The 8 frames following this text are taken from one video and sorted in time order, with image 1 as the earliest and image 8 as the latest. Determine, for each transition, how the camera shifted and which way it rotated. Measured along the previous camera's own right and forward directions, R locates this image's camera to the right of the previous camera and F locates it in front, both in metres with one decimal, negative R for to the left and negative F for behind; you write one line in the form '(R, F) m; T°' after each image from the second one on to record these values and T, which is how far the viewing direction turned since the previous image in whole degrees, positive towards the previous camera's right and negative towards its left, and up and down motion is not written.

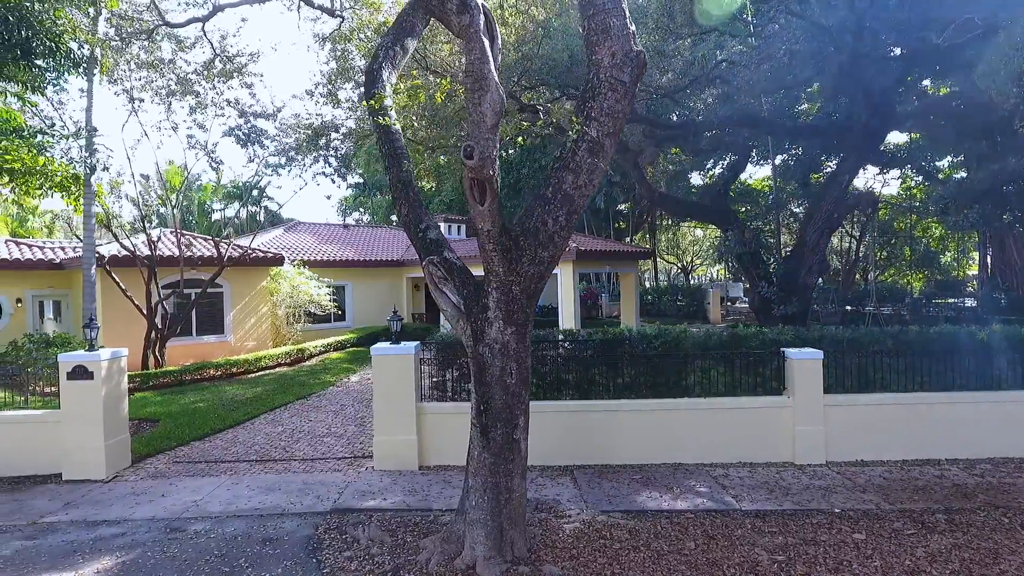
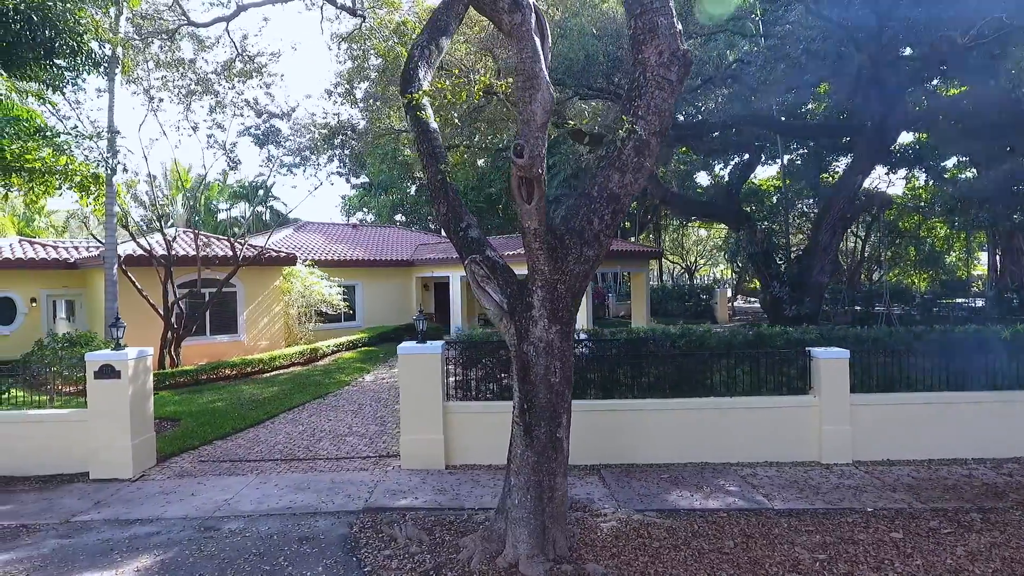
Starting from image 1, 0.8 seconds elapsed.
(-0.3, 0.0) m; 0°
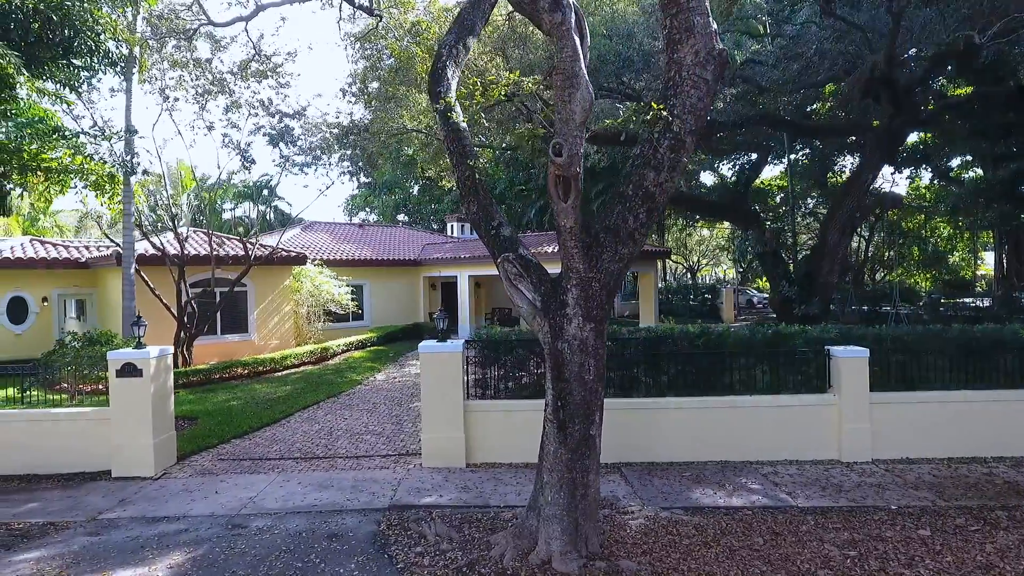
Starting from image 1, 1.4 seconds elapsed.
(-0.2, 0.0) m; 0°
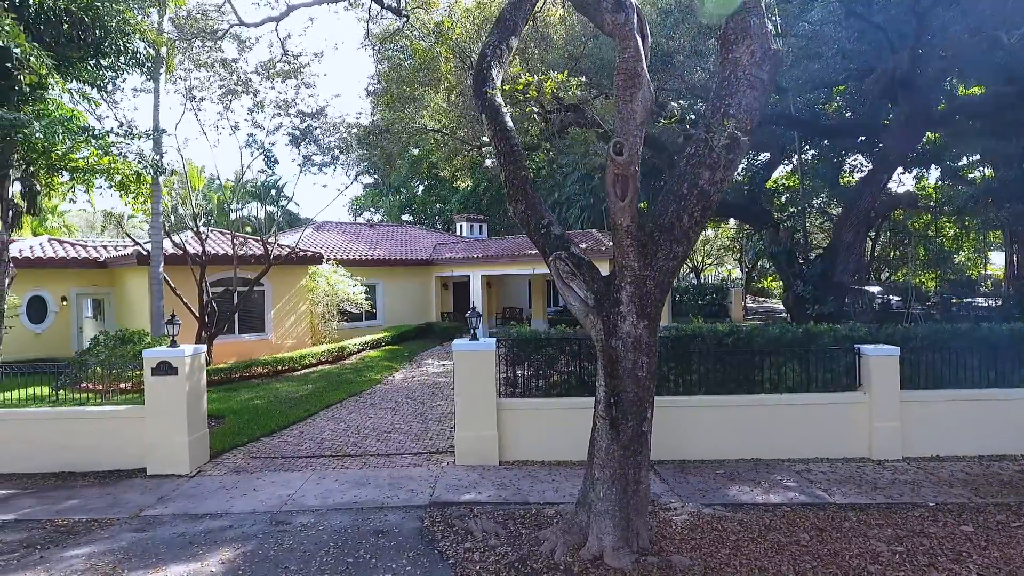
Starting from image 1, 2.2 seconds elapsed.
(-0.4, 0.0) m; 0°
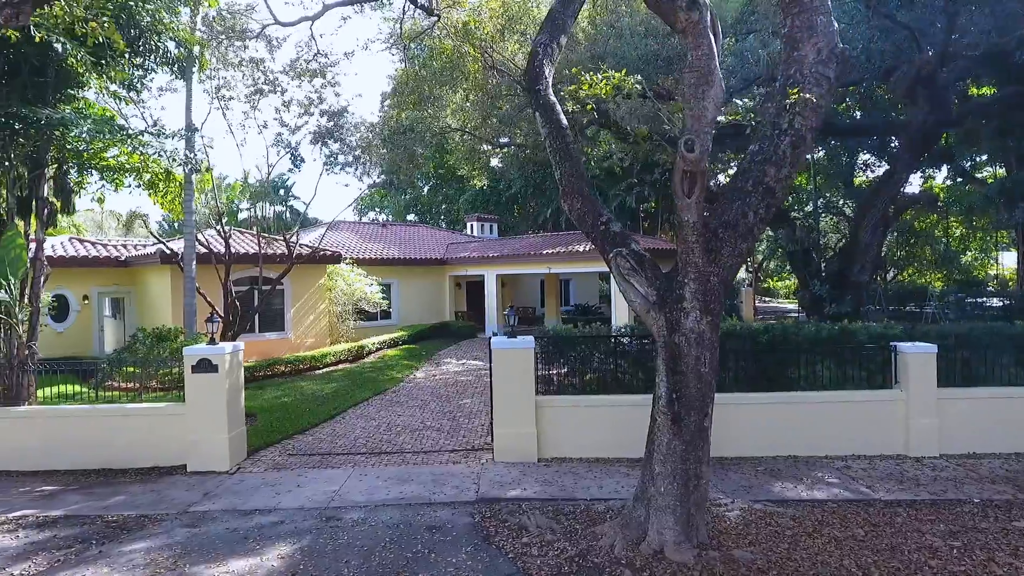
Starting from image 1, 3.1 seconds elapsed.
(-0.4, 0.0) m; 0°
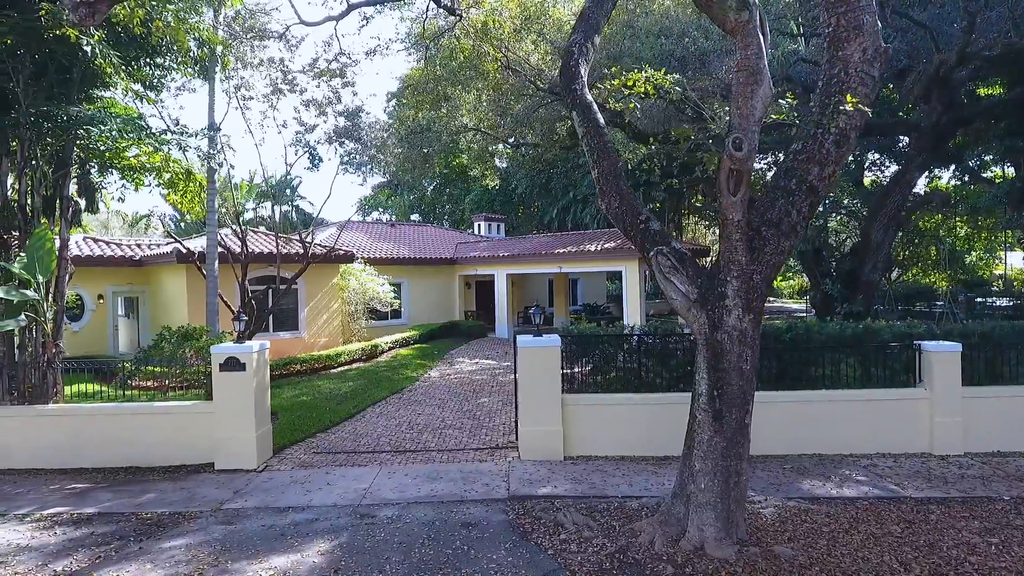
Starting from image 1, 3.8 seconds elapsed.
(-0.3, 0.0) m; 0°
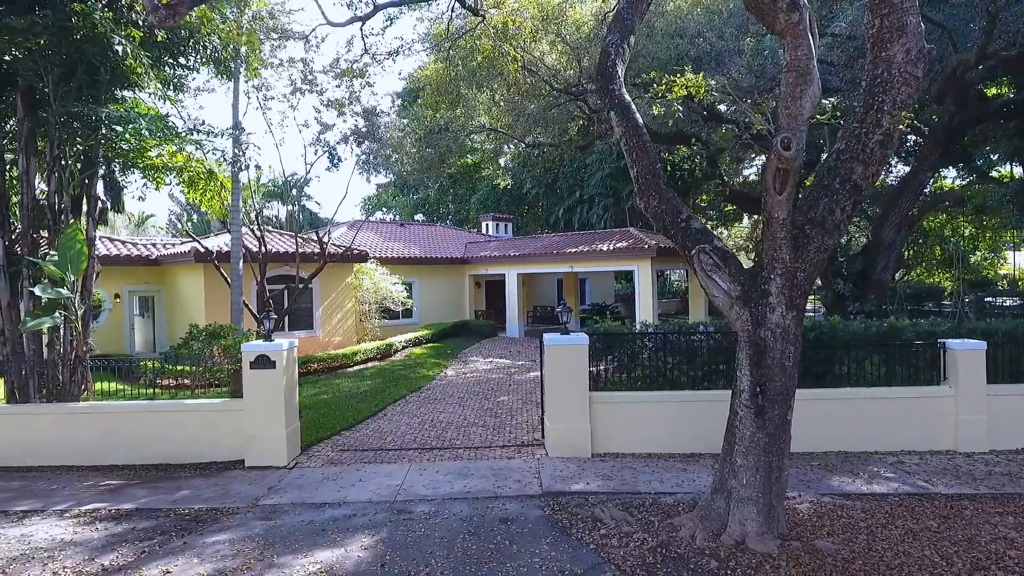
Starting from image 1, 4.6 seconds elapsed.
(-0.3, -0.1) m; 0°
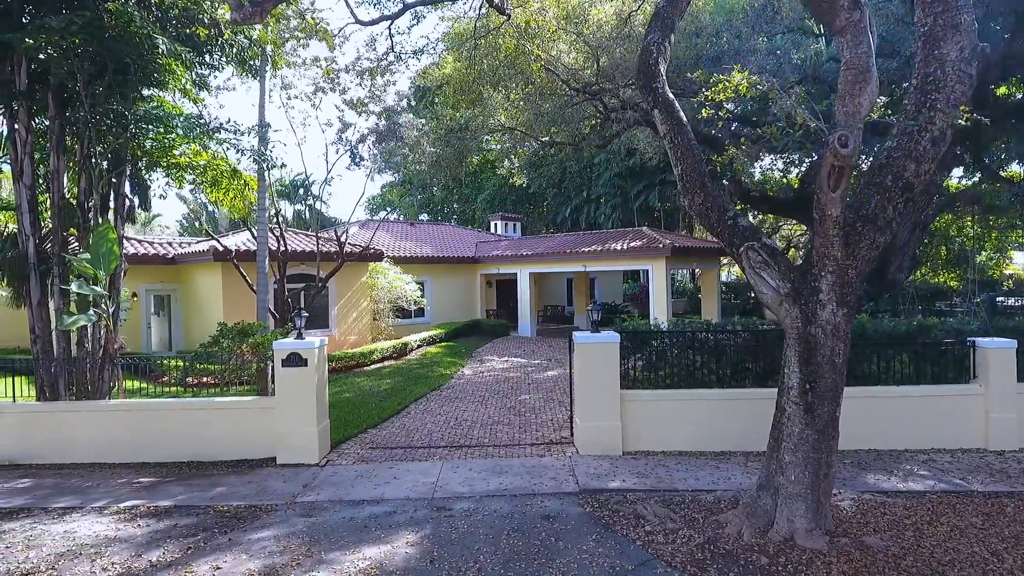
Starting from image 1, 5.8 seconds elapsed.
(-0.3, 0.0) m; 0°
